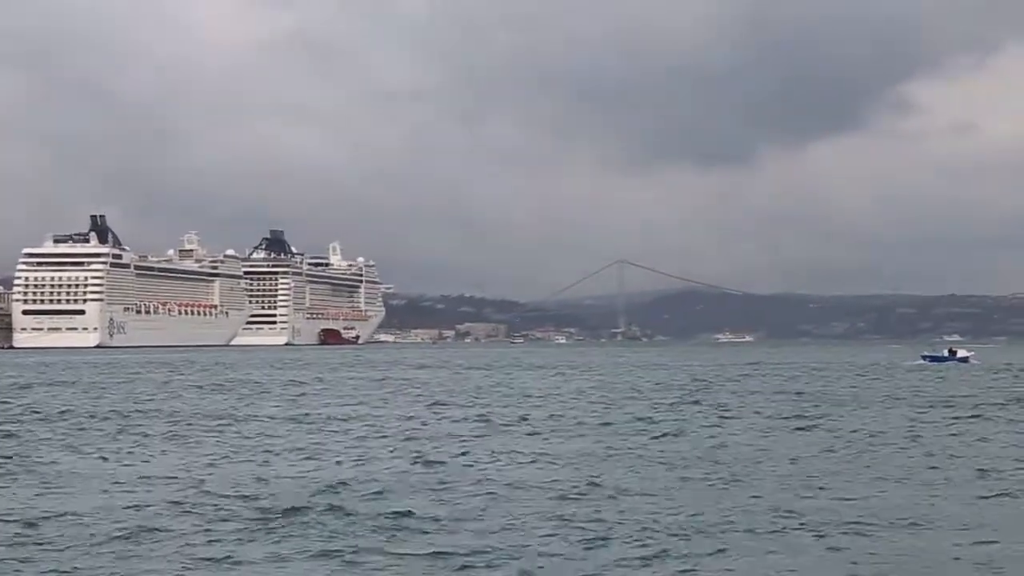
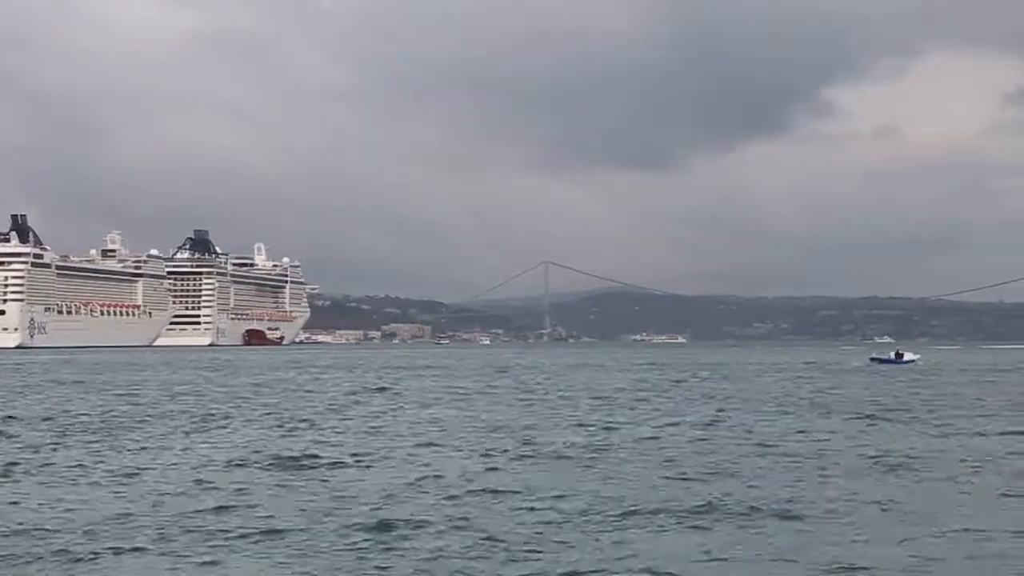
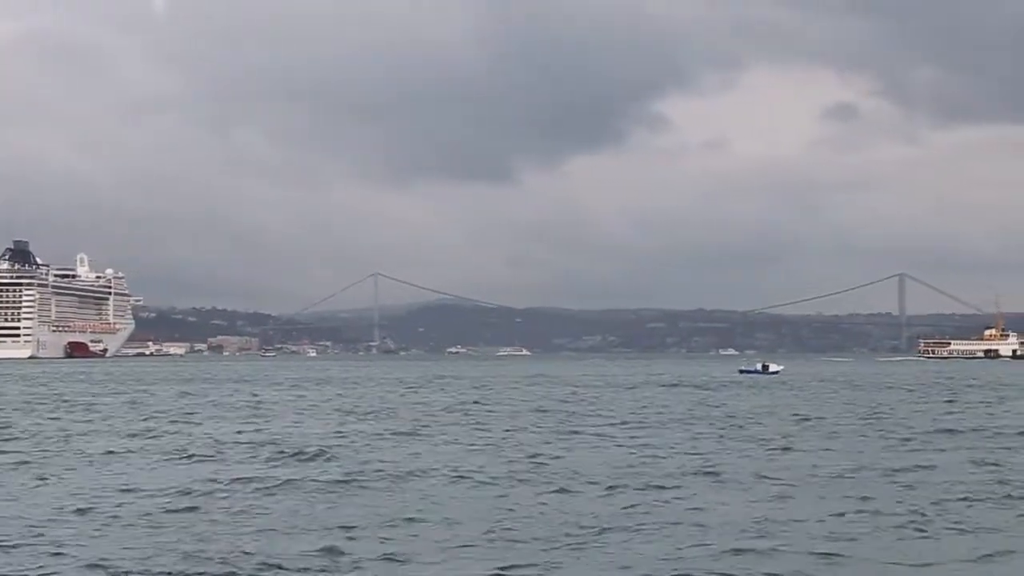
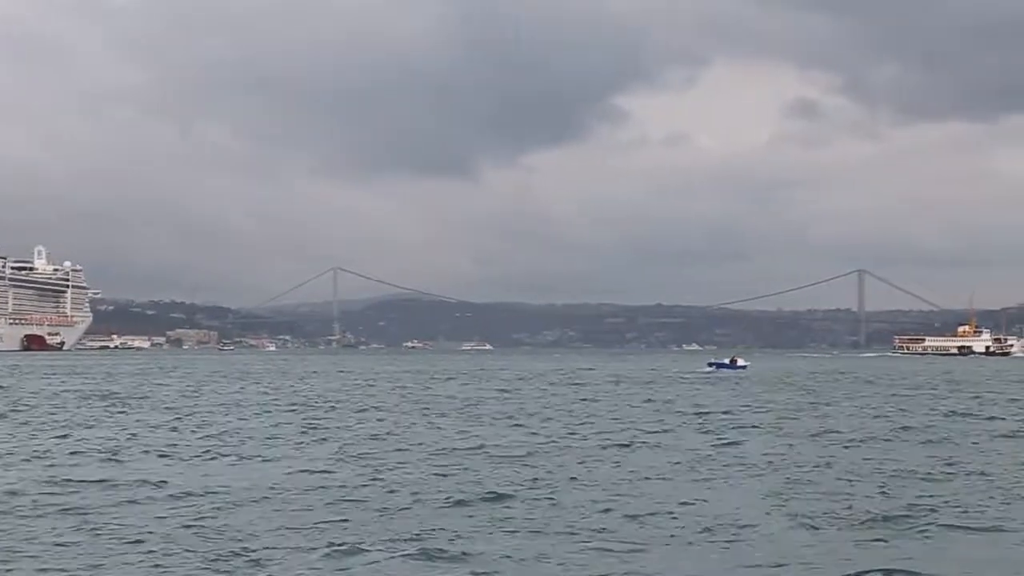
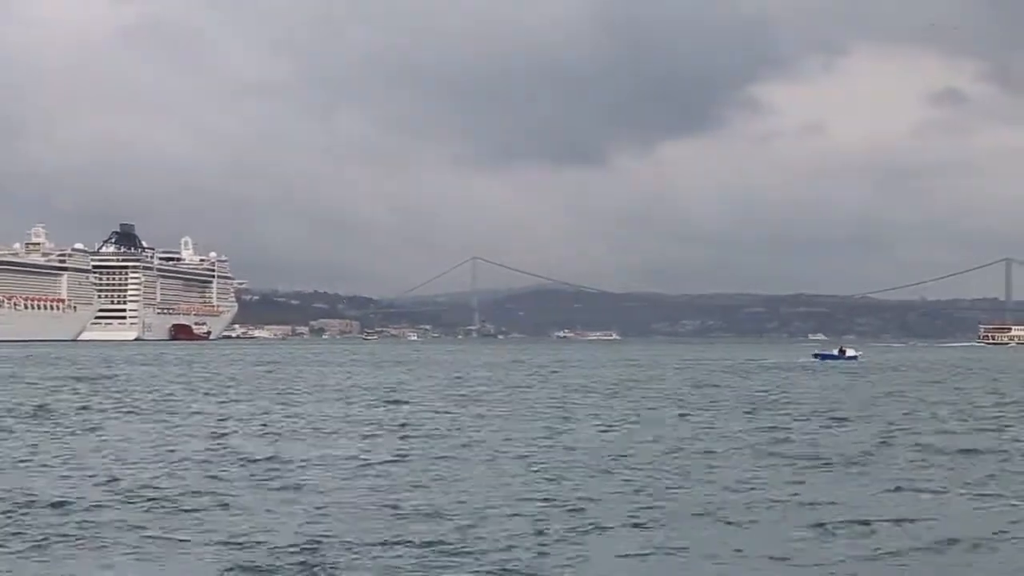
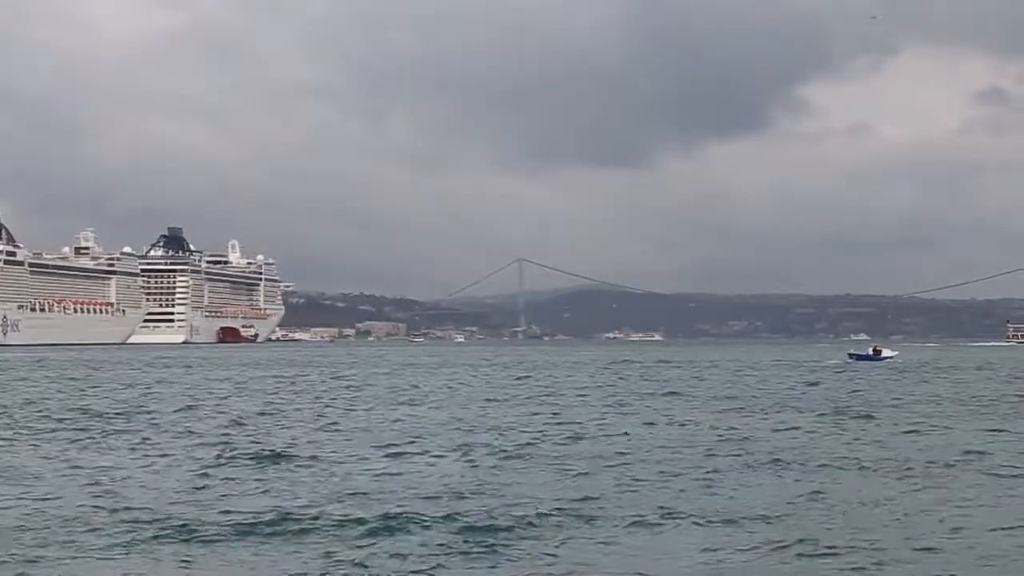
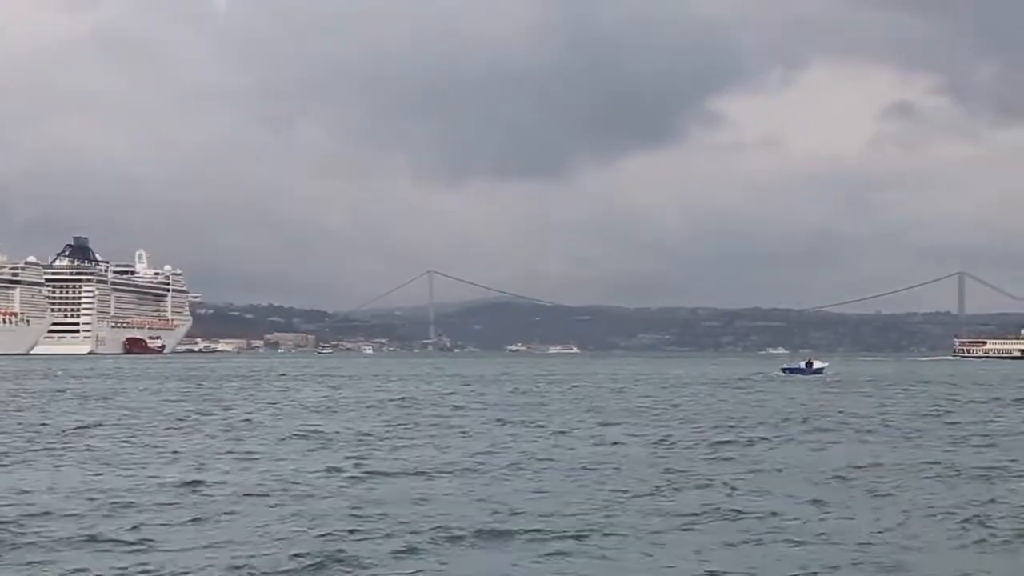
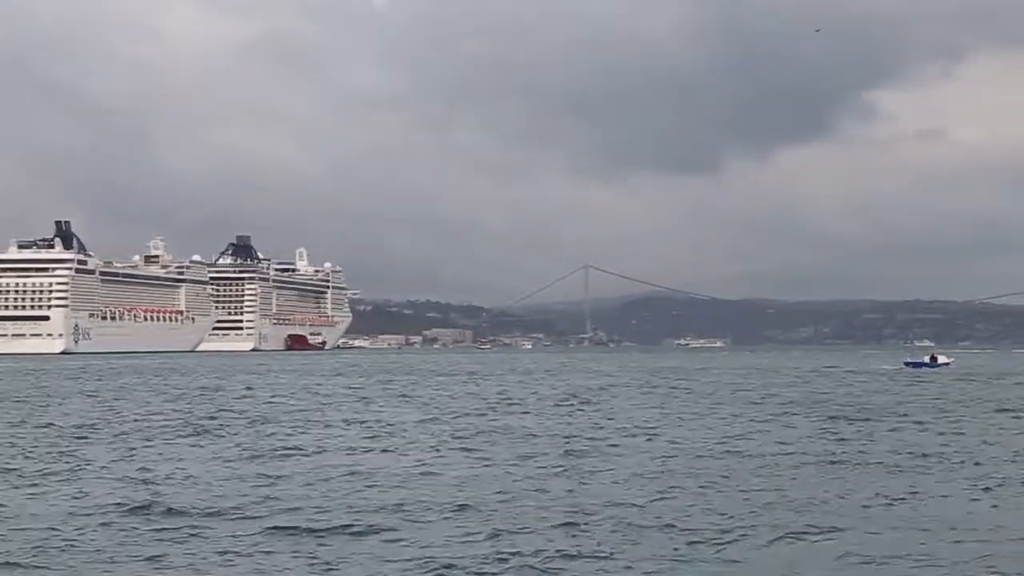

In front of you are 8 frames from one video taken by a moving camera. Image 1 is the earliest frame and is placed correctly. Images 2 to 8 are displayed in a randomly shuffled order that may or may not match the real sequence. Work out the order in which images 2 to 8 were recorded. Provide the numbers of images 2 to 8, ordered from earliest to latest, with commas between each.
8, 2, 6, 5, 7, 3, 4
